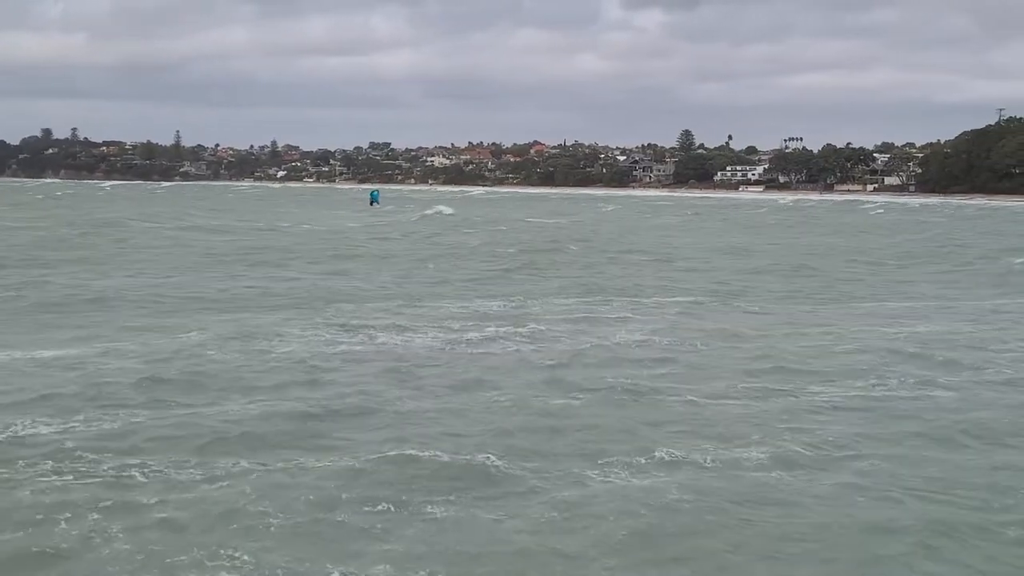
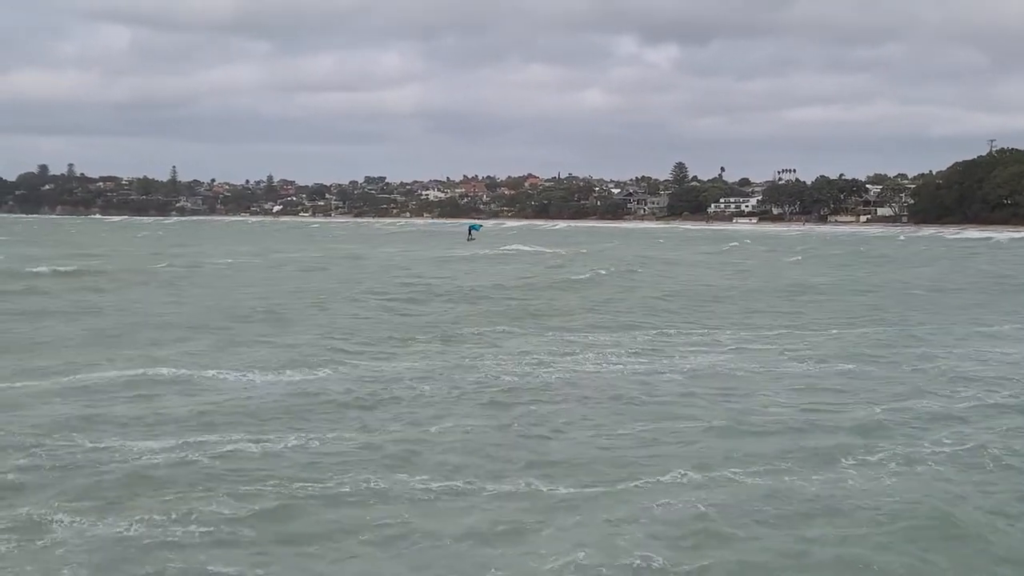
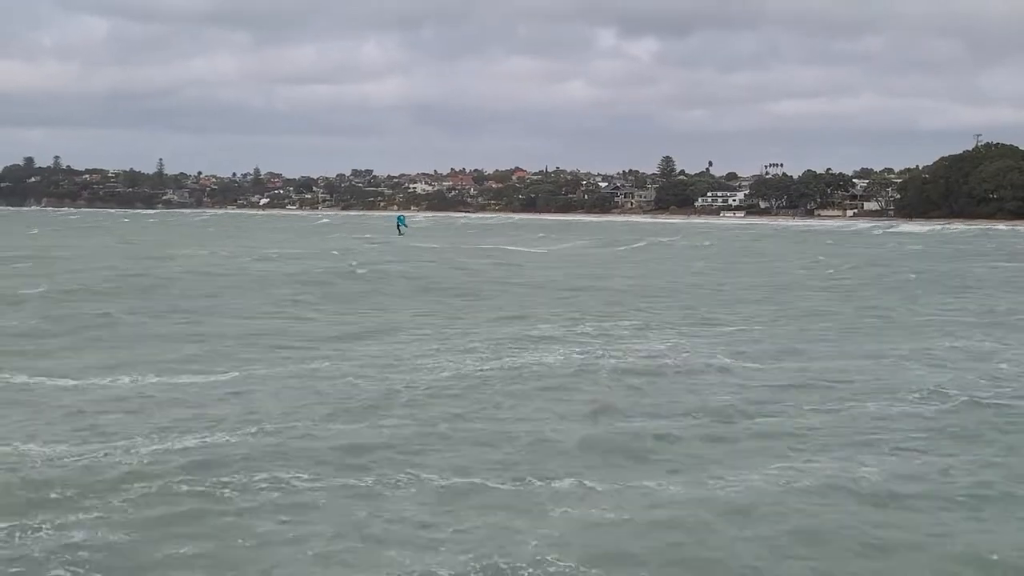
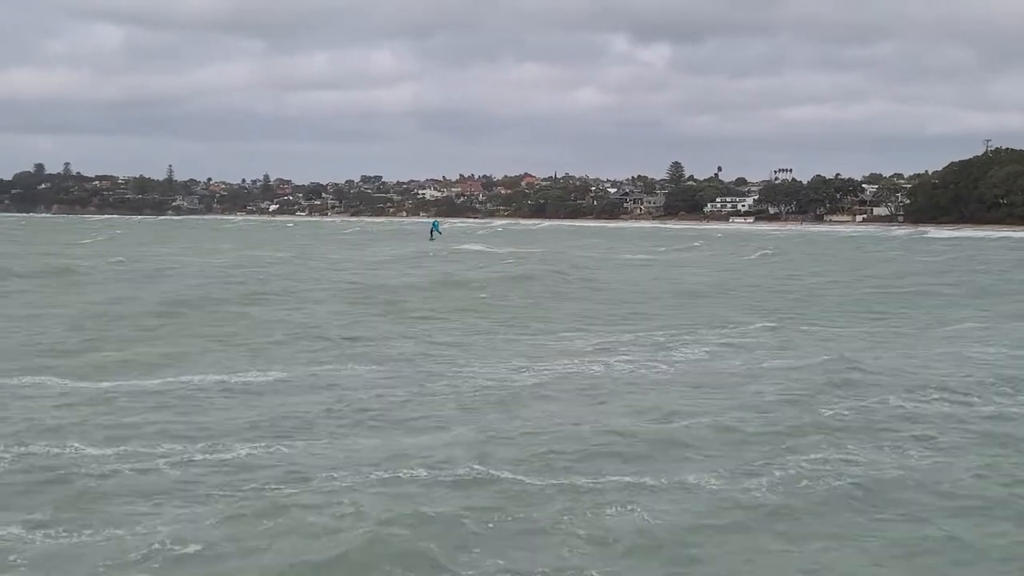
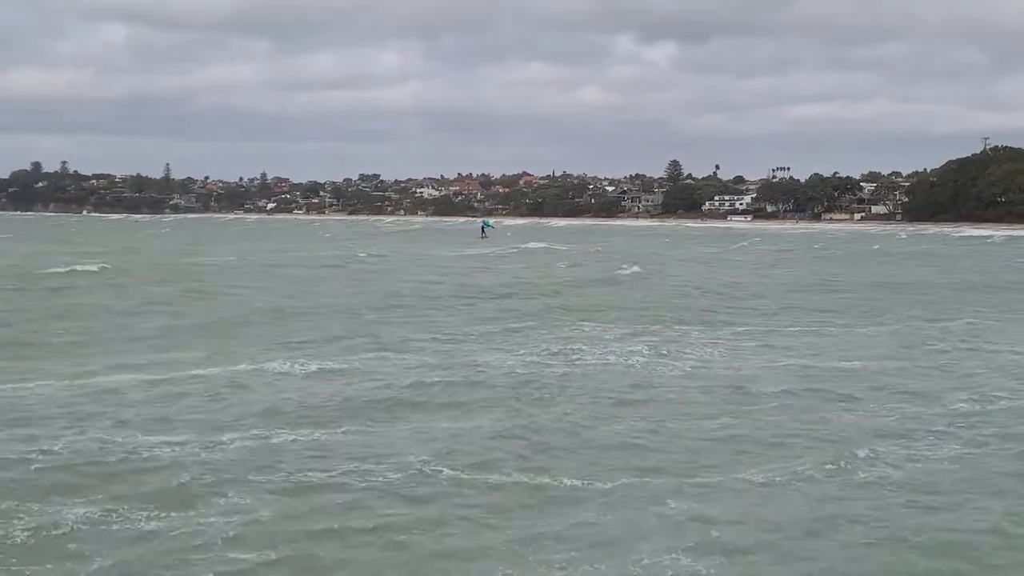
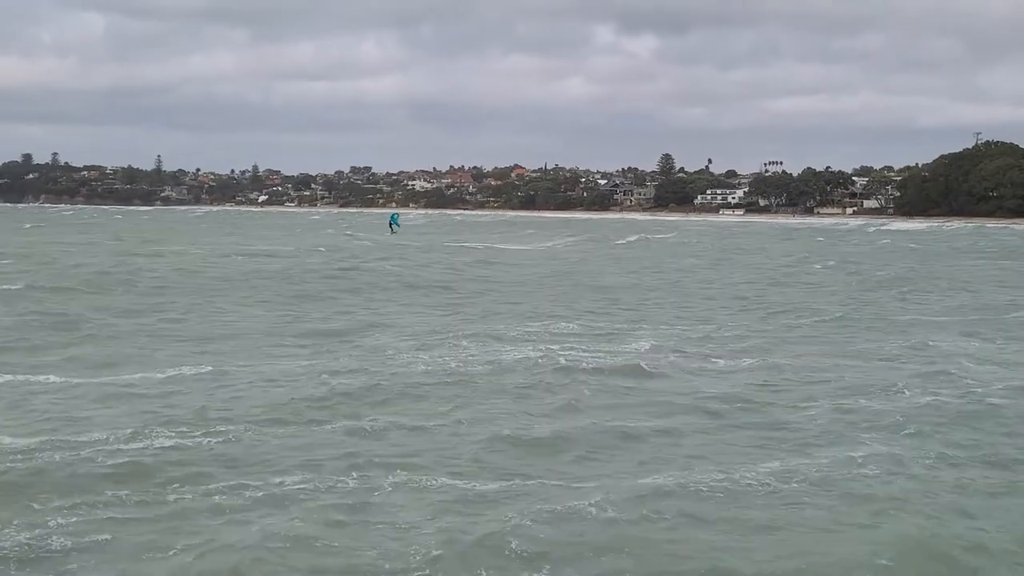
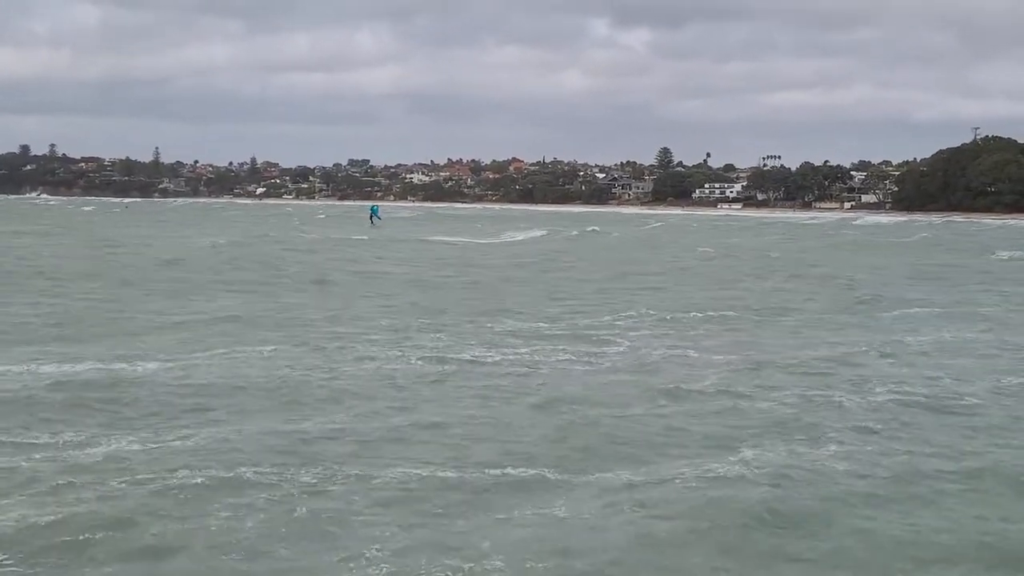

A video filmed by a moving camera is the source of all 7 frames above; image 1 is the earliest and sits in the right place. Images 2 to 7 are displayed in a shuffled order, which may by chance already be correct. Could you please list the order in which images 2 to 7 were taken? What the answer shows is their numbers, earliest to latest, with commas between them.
7, 6, 3, 4, 2, 5
